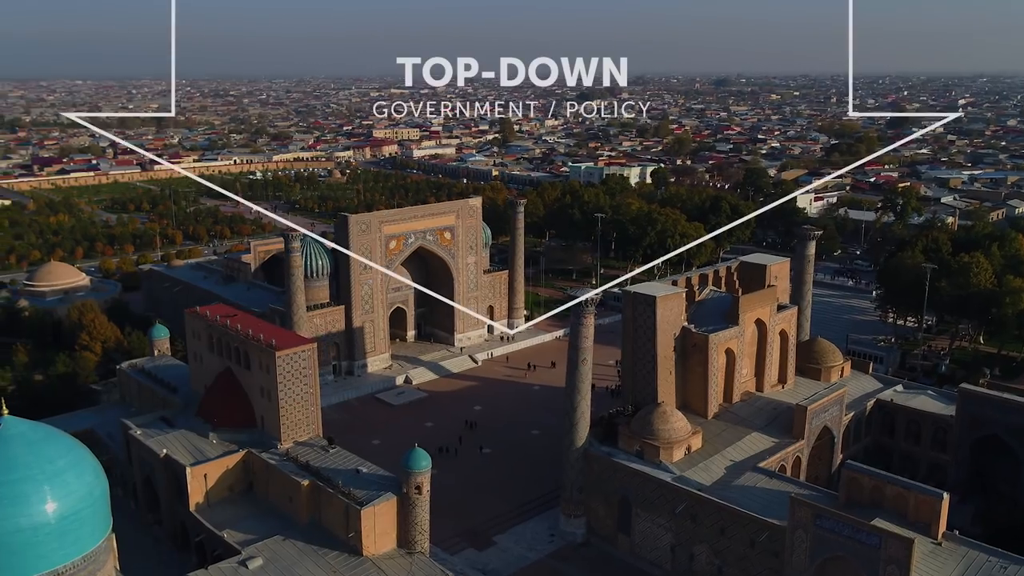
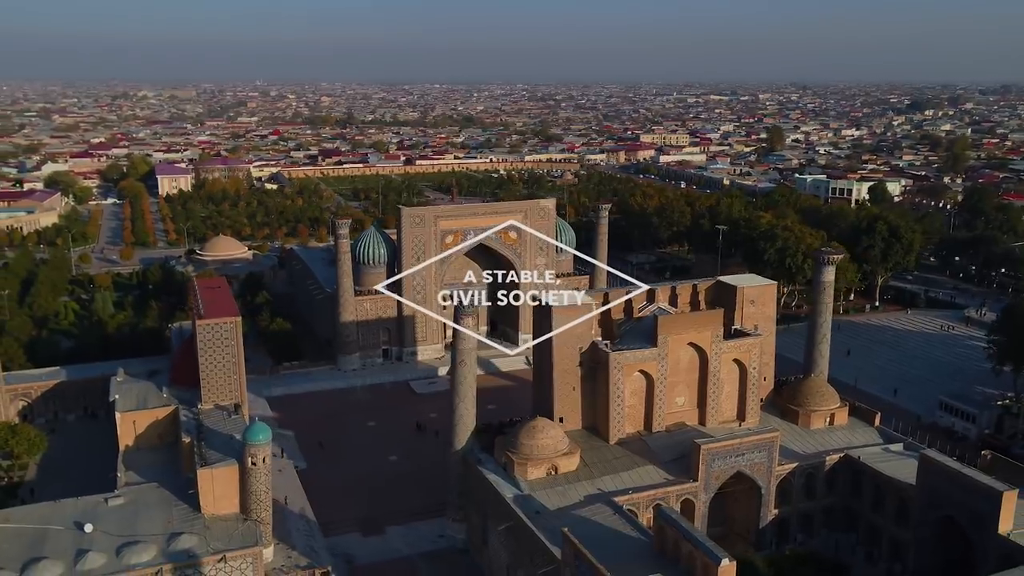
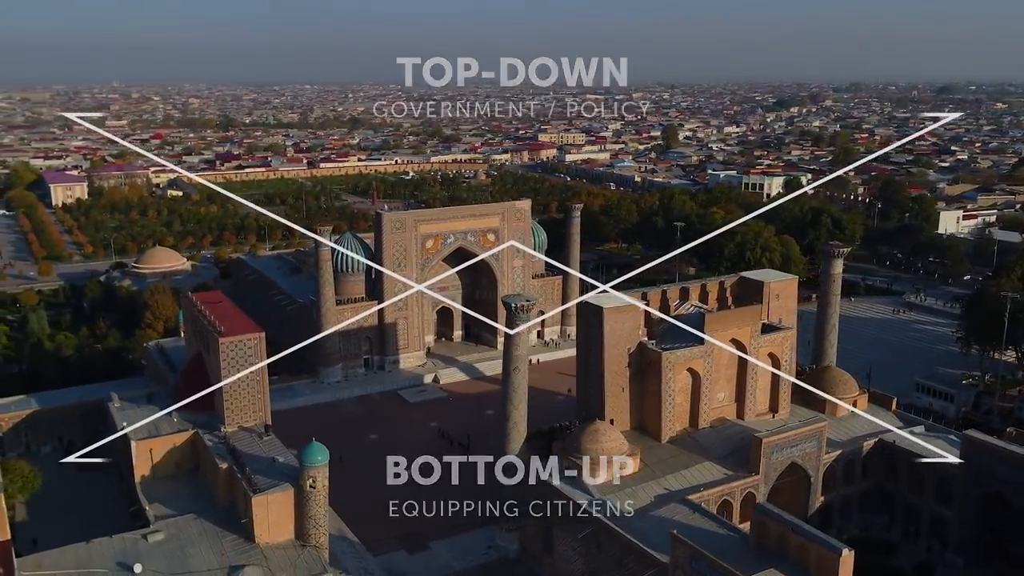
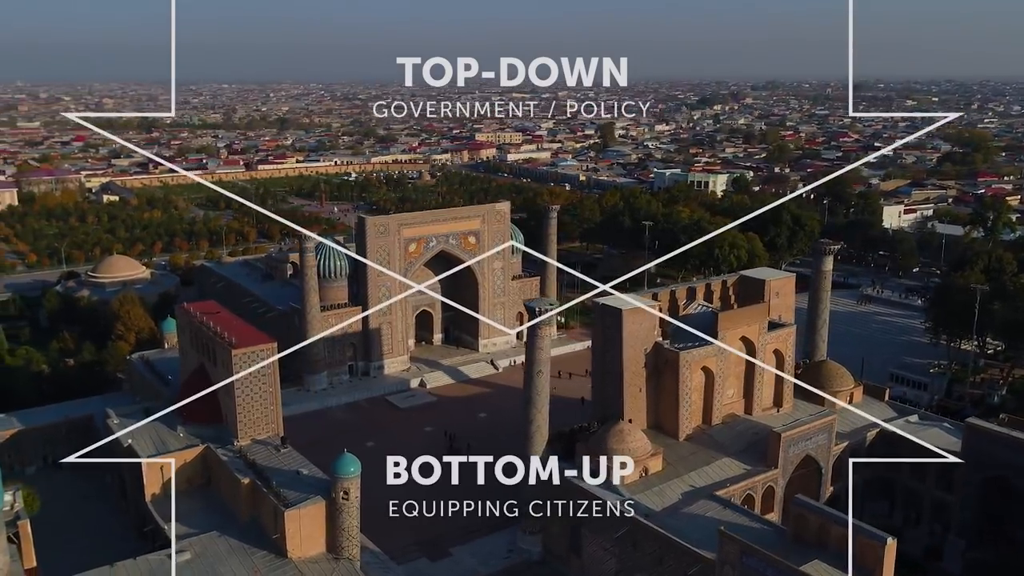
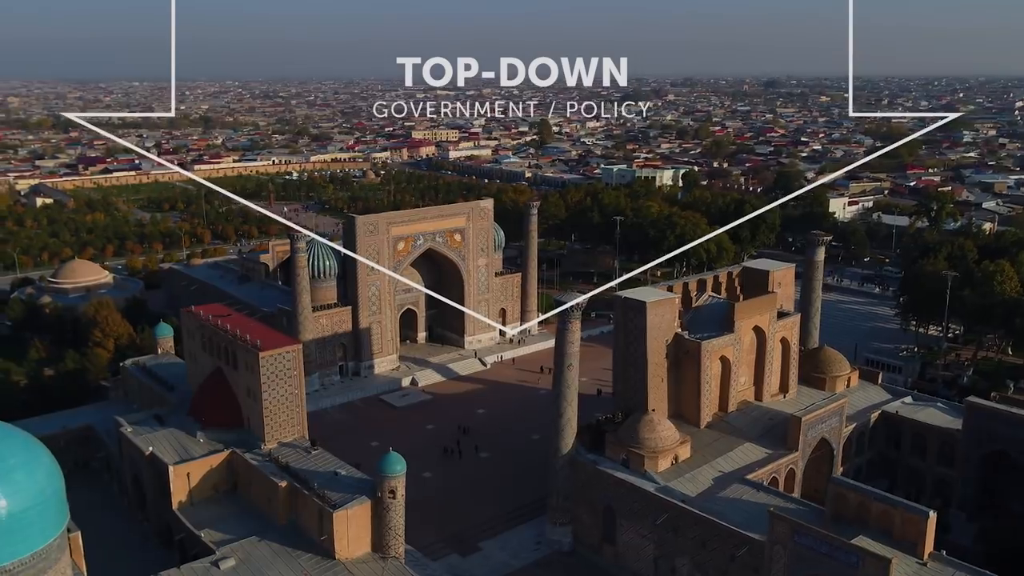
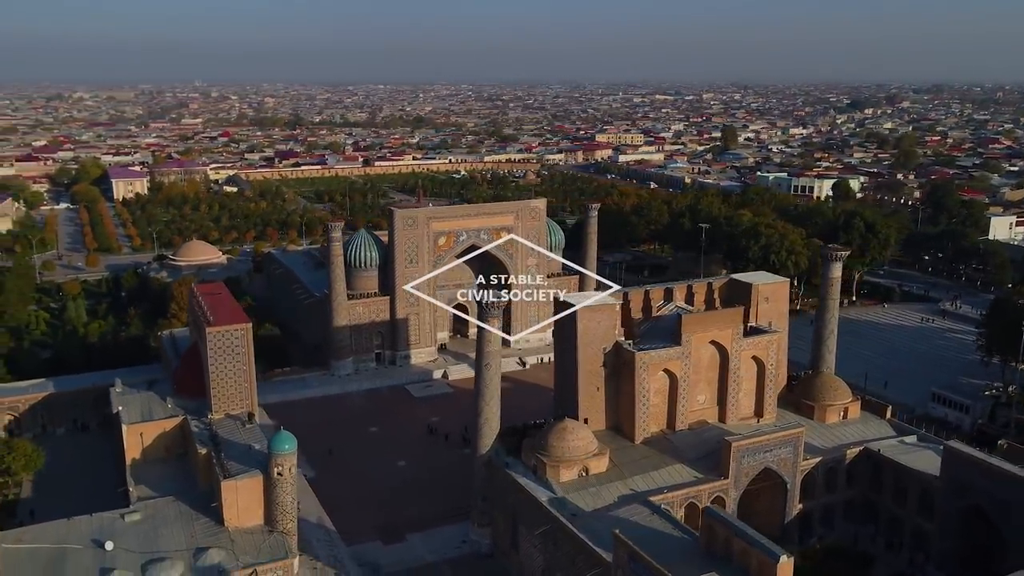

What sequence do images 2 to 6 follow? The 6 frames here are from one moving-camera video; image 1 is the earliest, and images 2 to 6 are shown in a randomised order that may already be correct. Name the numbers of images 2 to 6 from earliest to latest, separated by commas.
5, 4, 3, 6, 2
